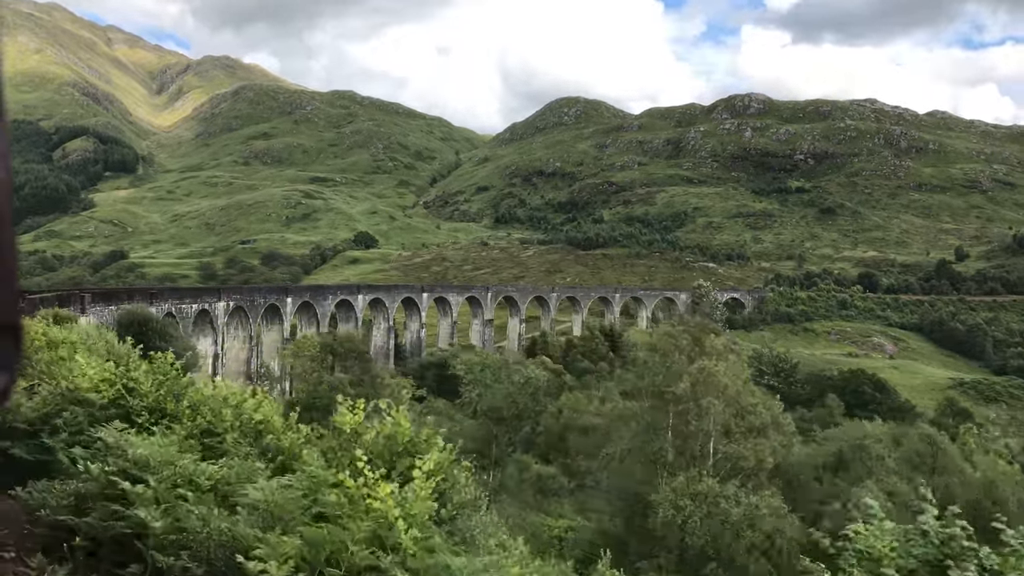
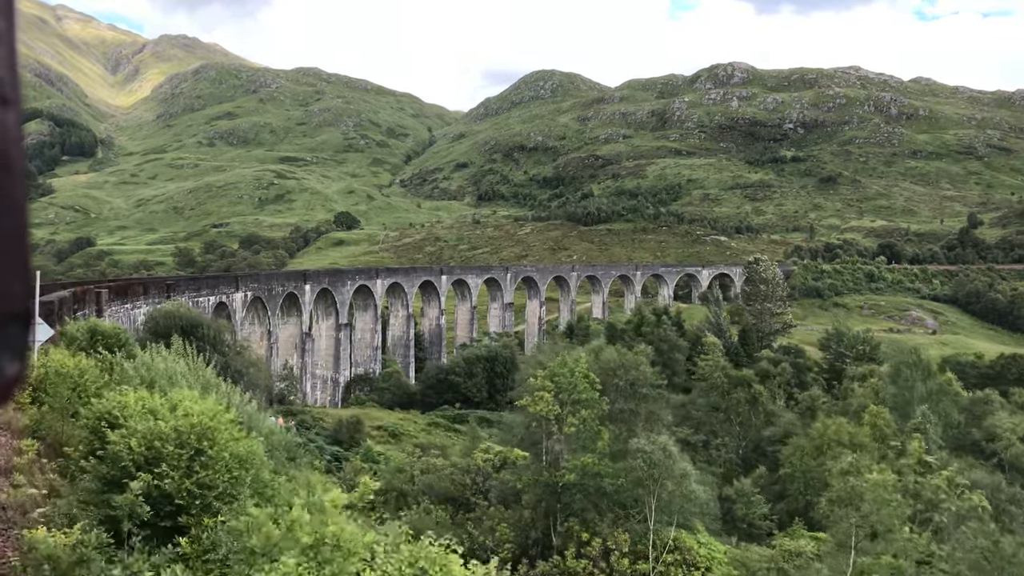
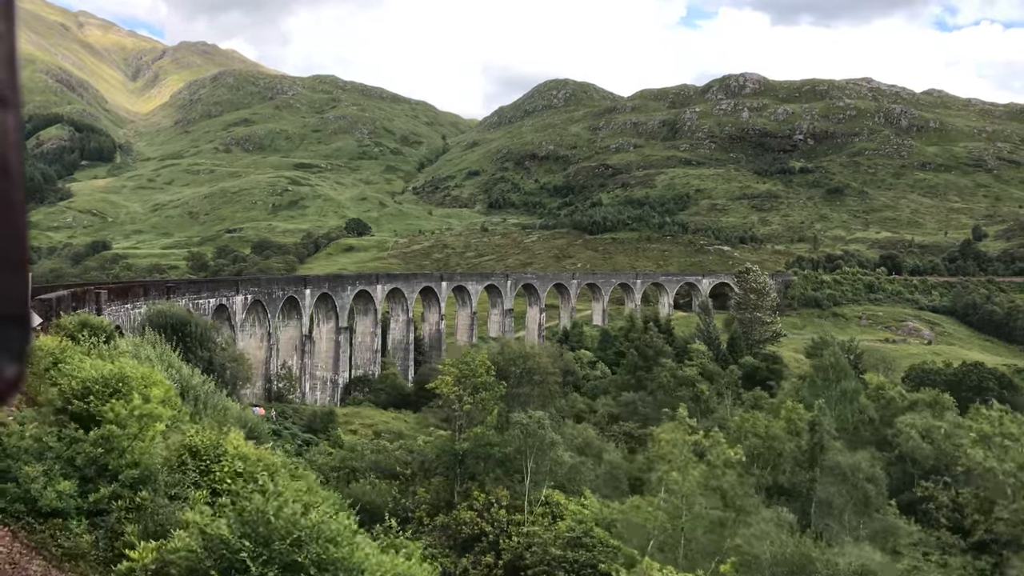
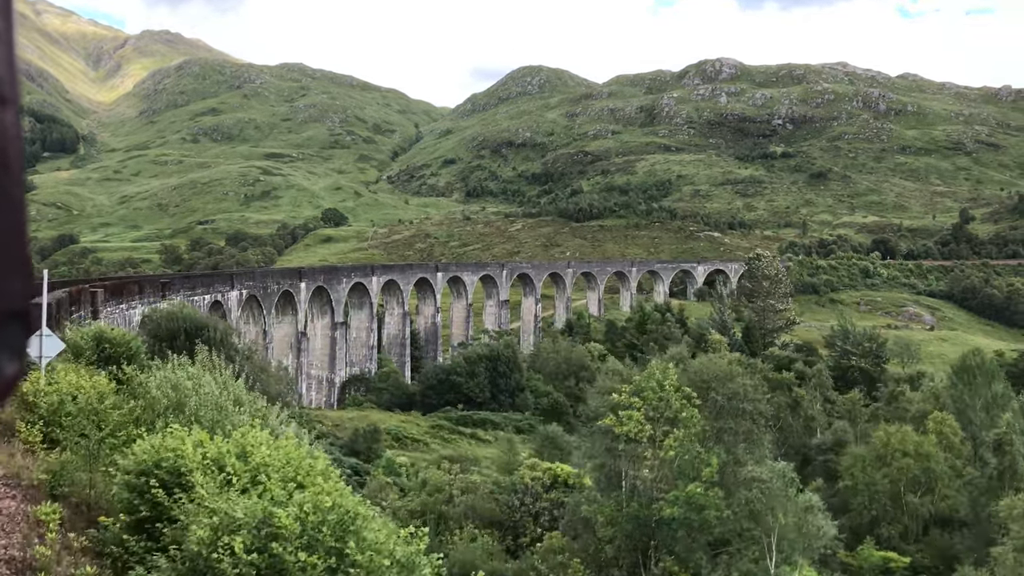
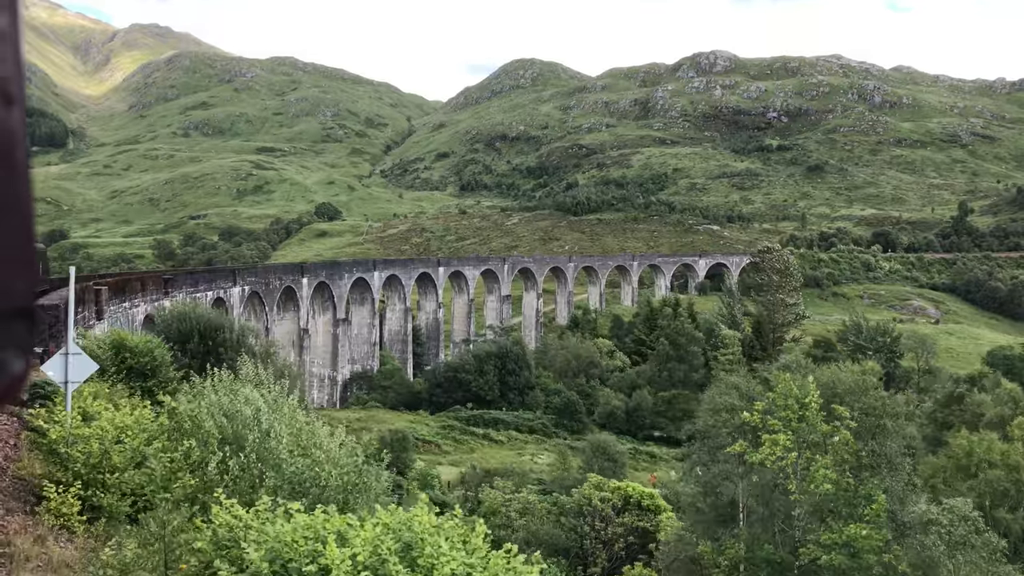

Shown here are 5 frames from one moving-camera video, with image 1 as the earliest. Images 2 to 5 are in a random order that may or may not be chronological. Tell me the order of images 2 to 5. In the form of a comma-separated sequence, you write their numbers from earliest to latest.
3, 2, 4, 5
